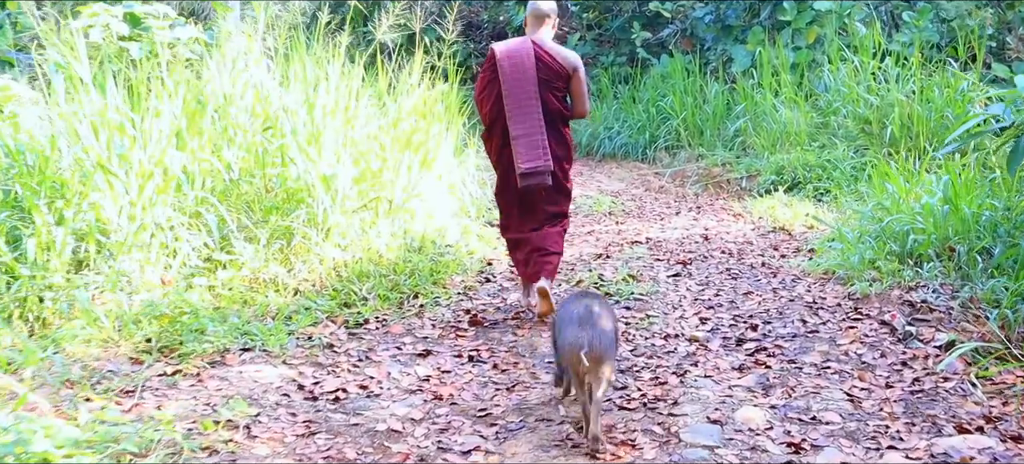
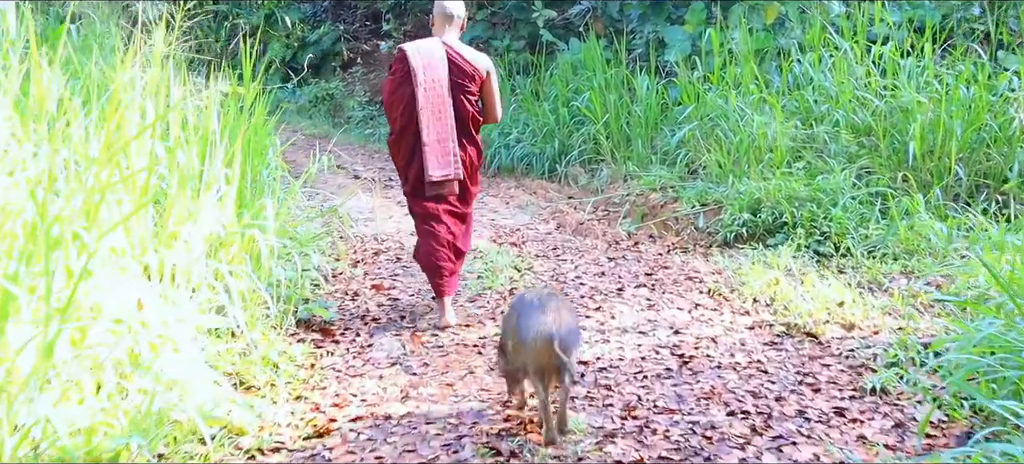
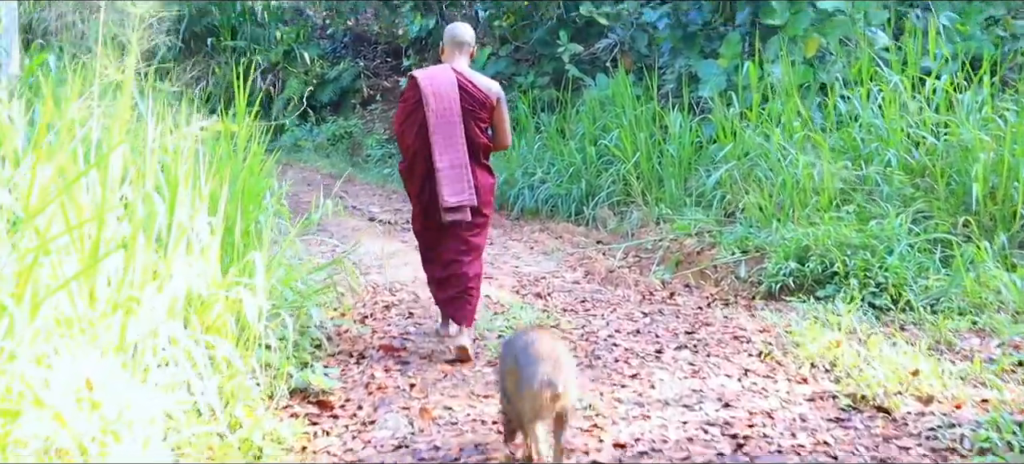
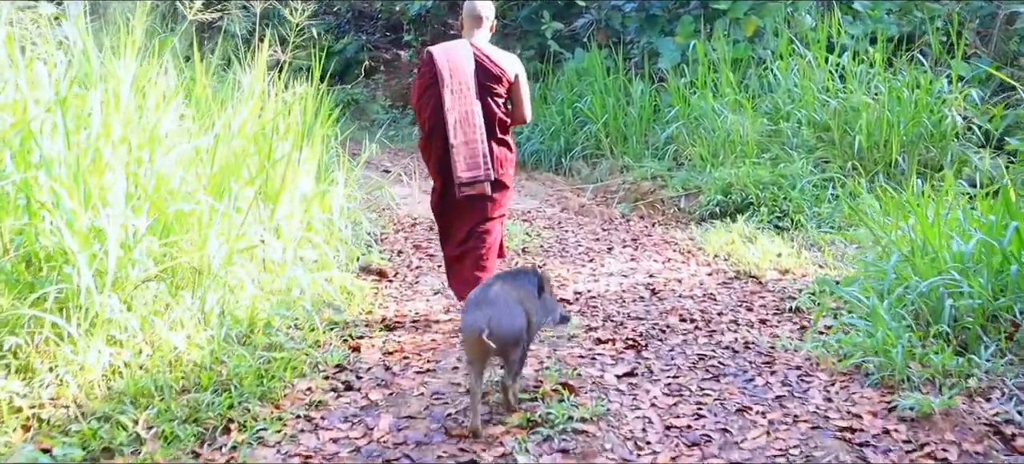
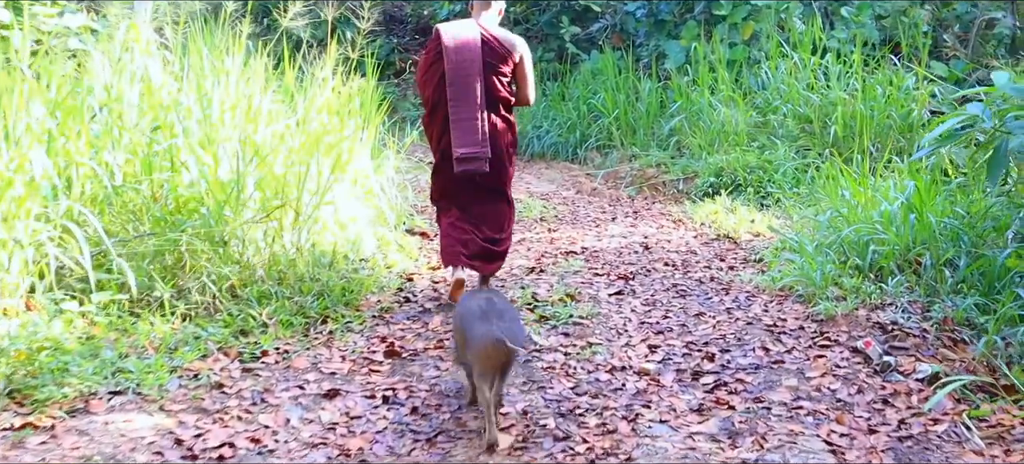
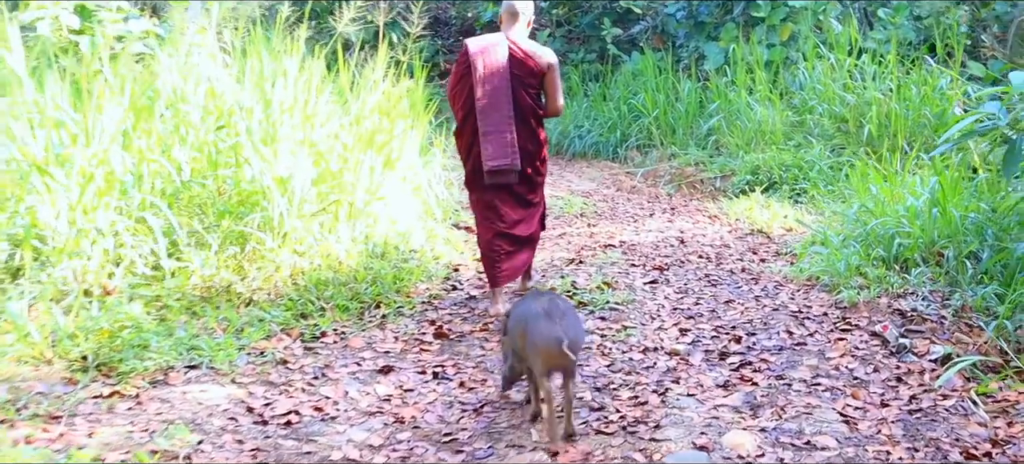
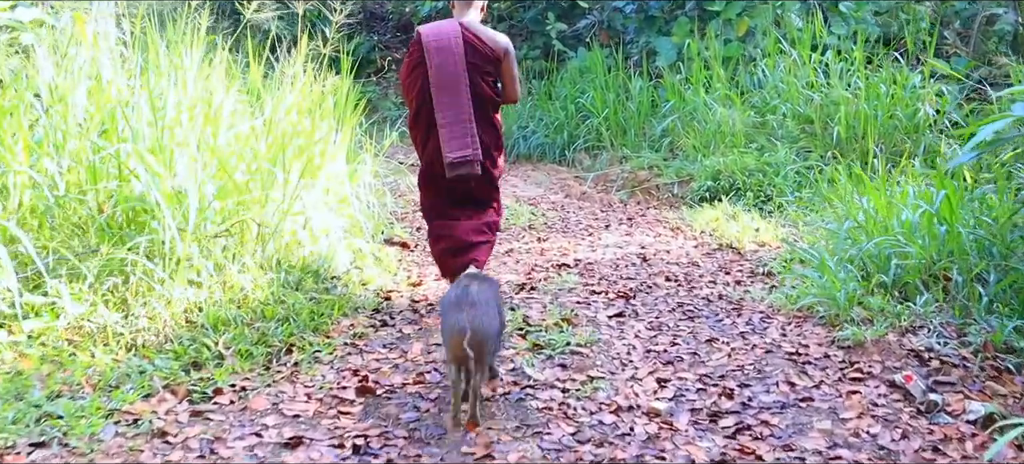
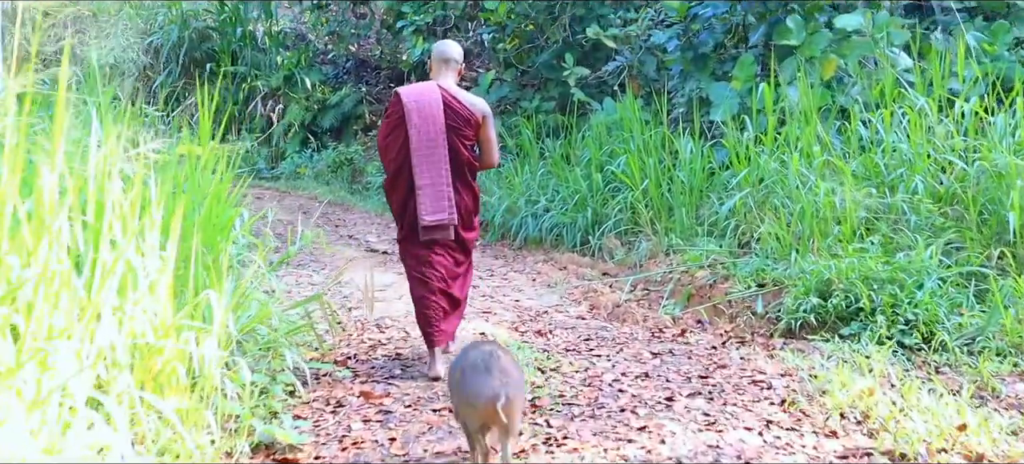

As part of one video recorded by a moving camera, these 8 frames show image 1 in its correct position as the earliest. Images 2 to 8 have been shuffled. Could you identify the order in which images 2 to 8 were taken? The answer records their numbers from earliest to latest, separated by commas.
6, 5, 7, 4, 2, 3, 8
